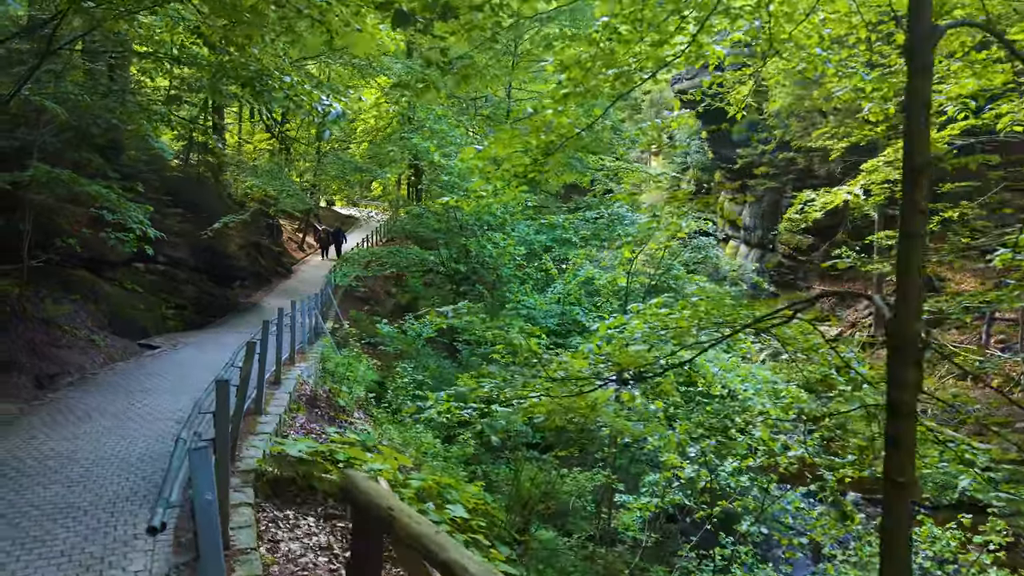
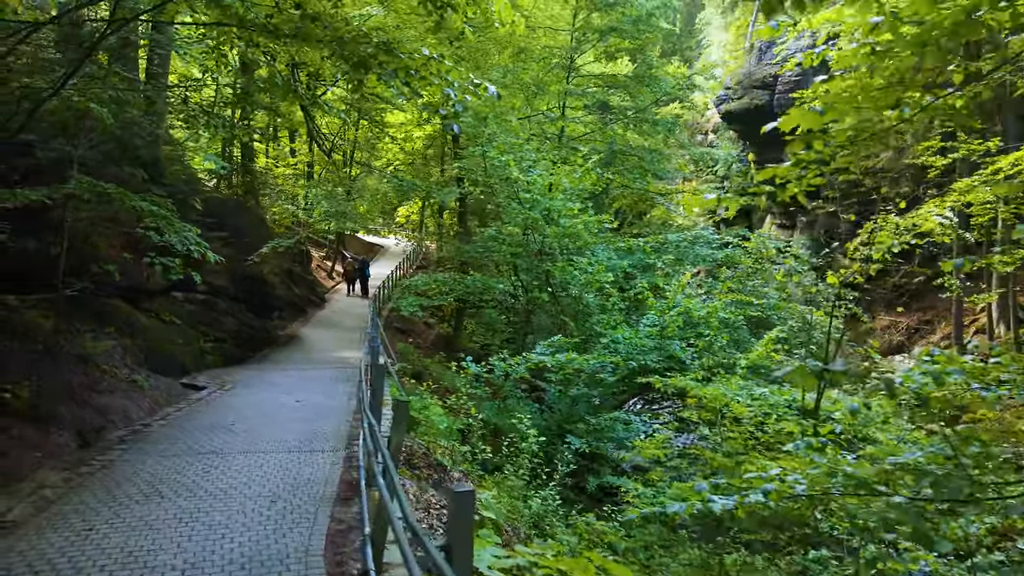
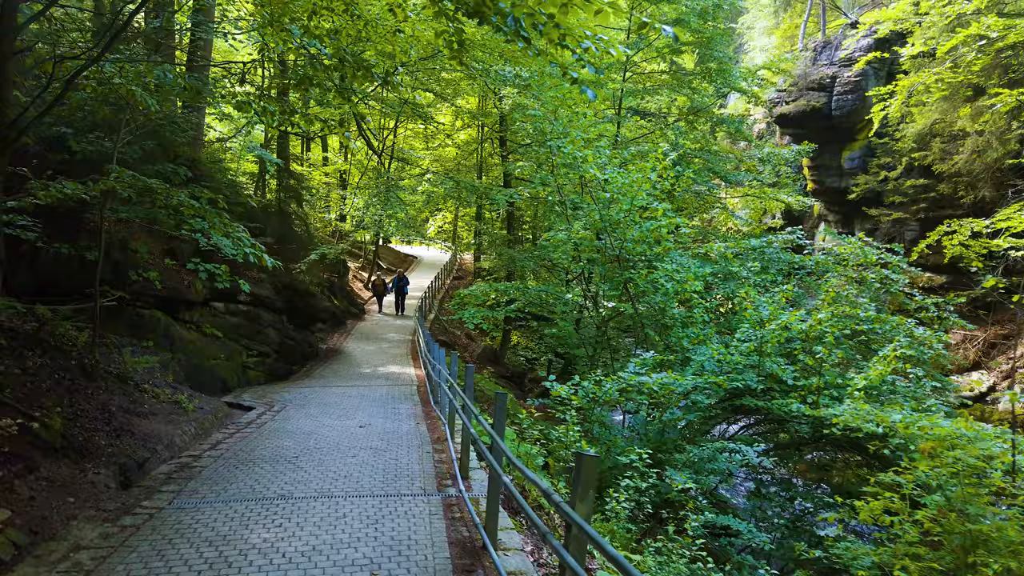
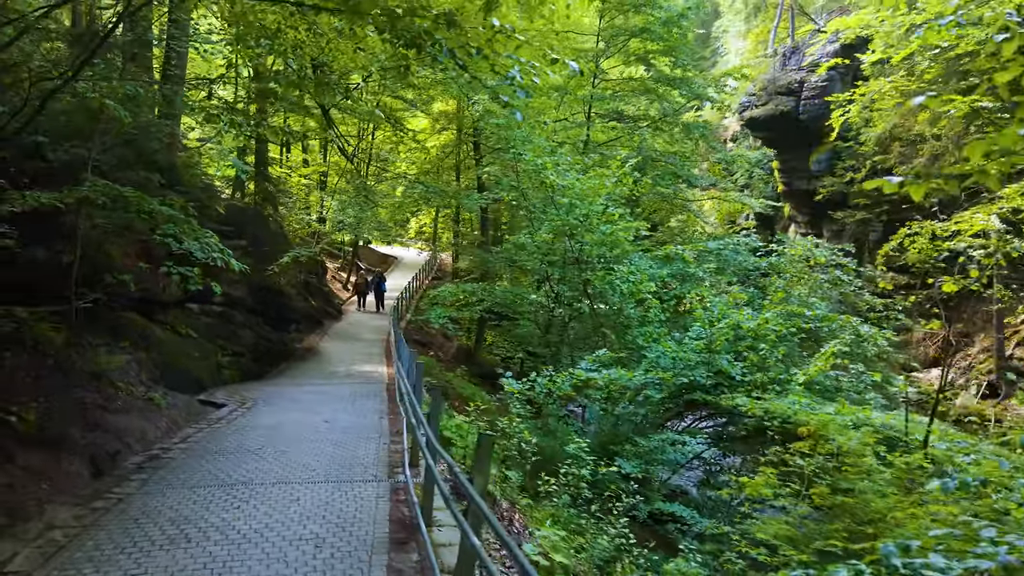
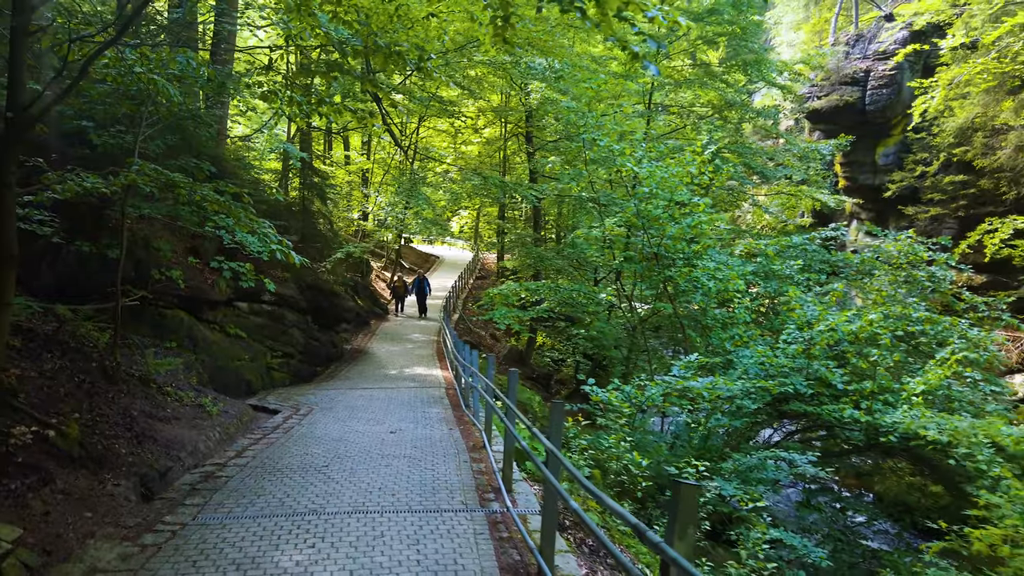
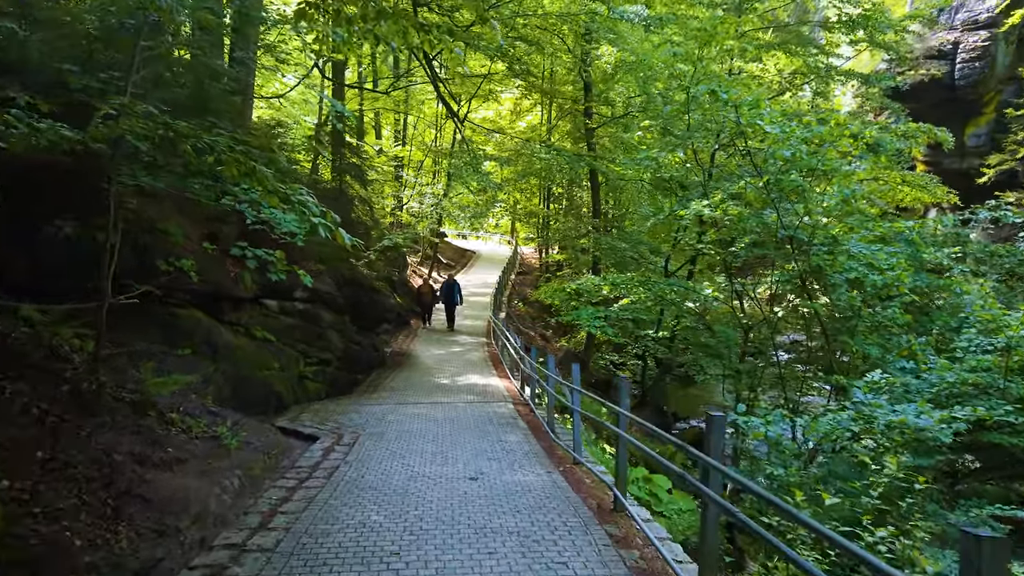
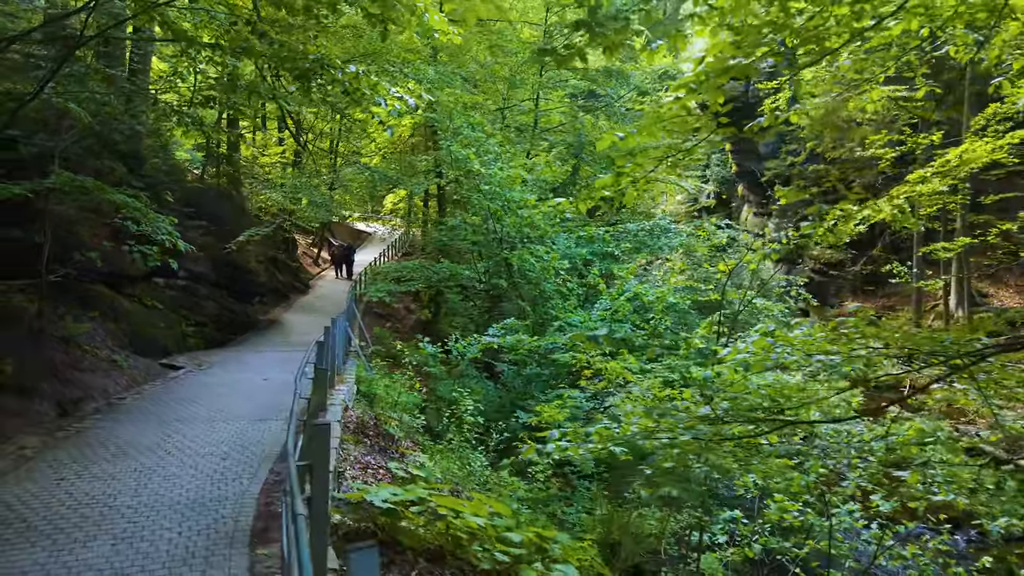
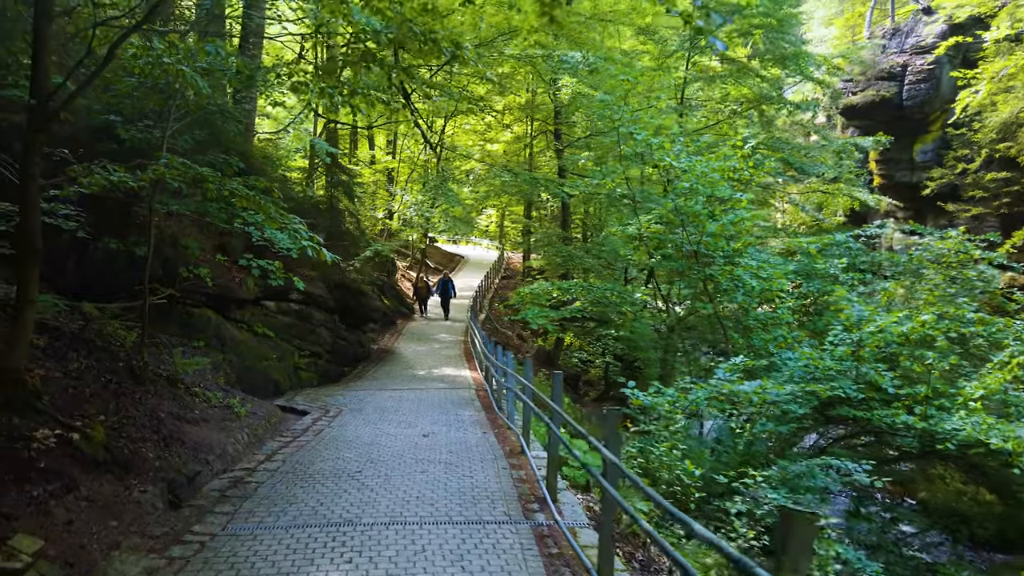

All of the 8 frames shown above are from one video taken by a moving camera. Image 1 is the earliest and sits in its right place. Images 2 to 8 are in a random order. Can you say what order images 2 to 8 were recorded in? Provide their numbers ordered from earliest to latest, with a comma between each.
7, 2, 4, 3, 5, 8, 6
